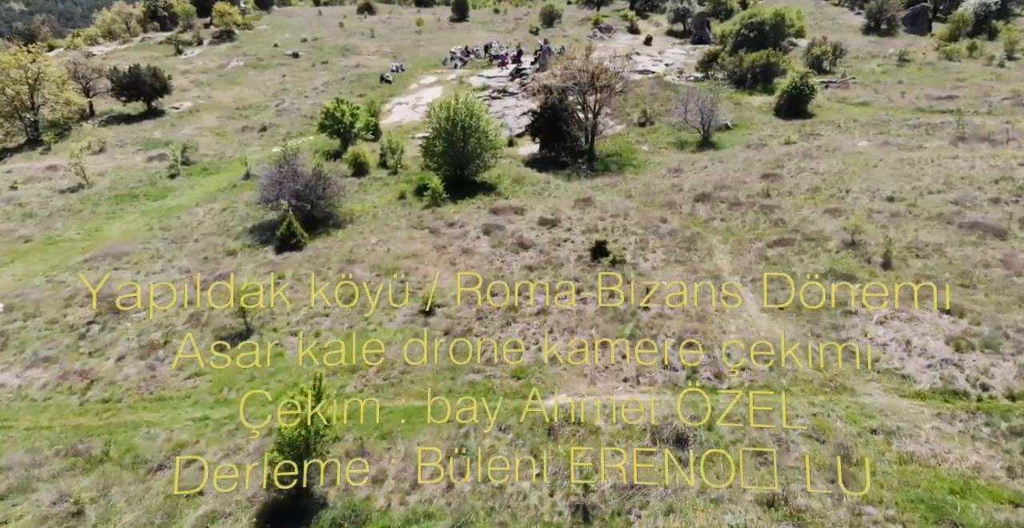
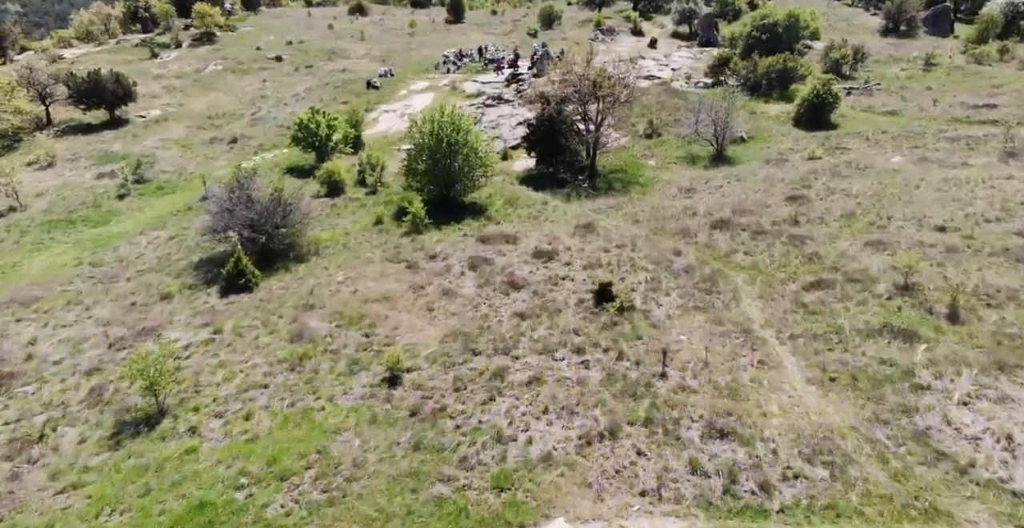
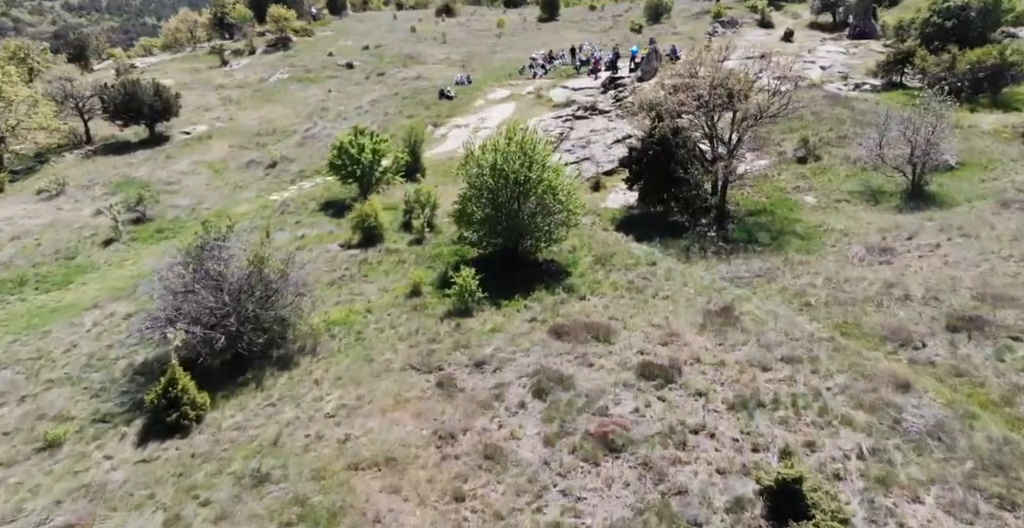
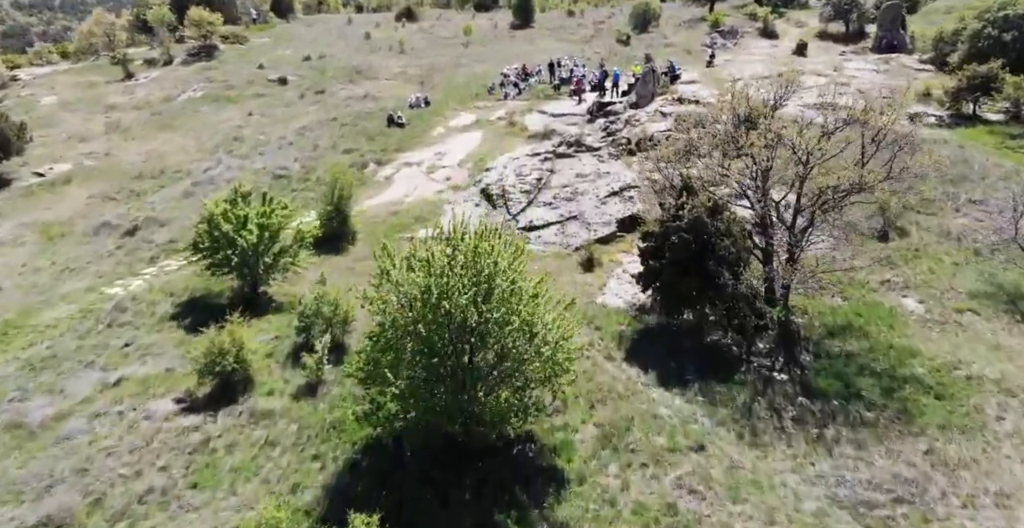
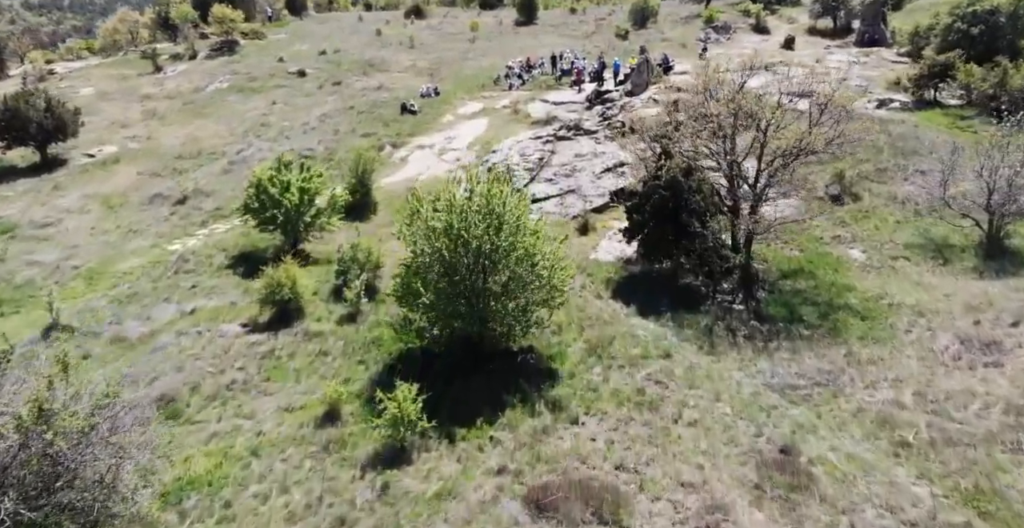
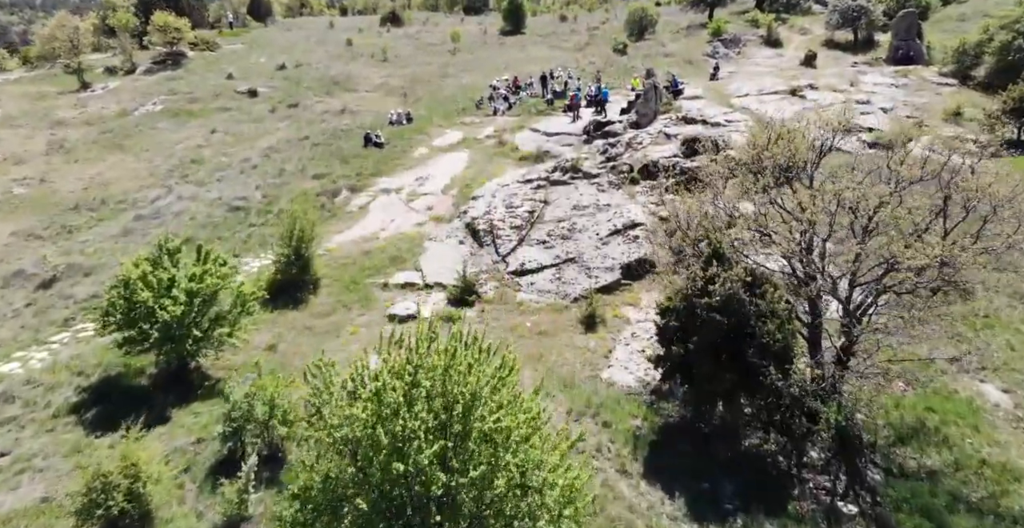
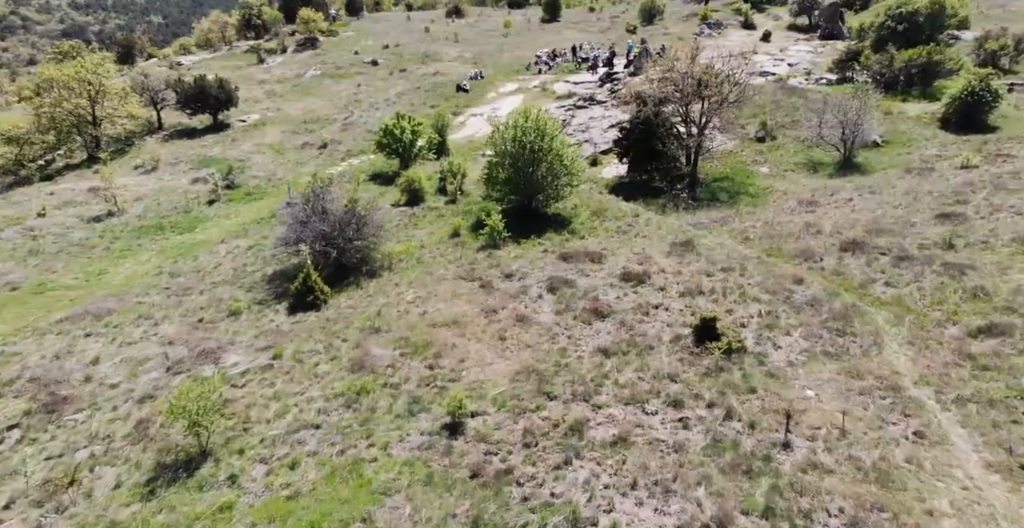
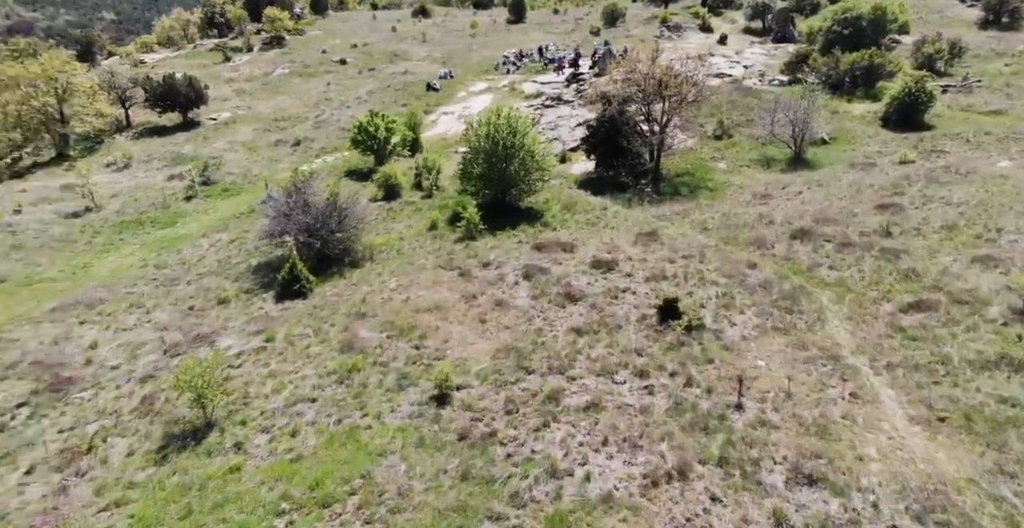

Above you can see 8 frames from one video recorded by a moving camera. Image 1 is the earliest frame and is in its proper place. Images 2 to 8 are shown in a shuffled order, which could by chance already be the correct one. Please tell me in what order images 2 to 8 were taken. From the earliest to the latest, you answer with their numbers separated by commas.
2, 8, 7, 3, 5, 4, 6
